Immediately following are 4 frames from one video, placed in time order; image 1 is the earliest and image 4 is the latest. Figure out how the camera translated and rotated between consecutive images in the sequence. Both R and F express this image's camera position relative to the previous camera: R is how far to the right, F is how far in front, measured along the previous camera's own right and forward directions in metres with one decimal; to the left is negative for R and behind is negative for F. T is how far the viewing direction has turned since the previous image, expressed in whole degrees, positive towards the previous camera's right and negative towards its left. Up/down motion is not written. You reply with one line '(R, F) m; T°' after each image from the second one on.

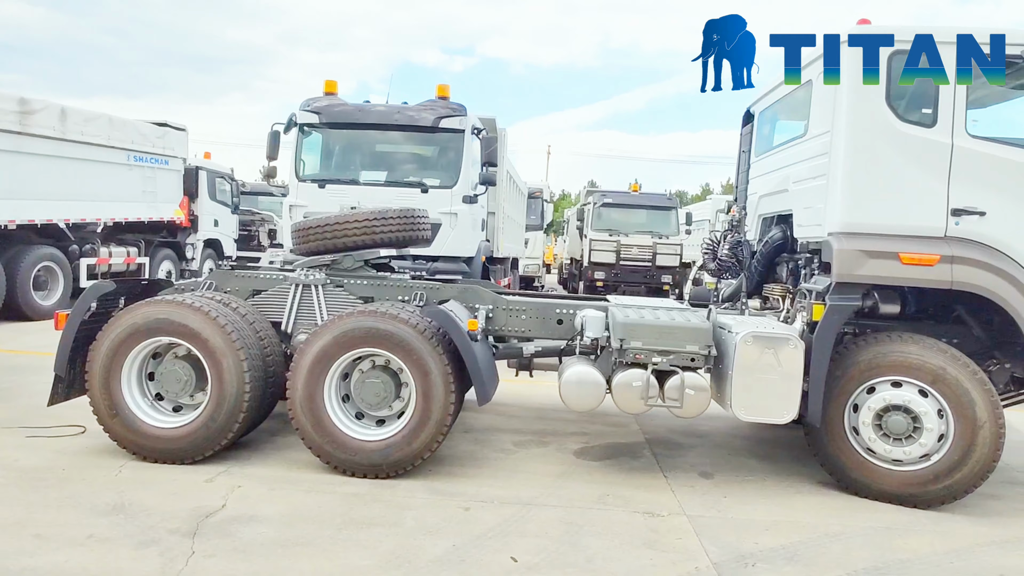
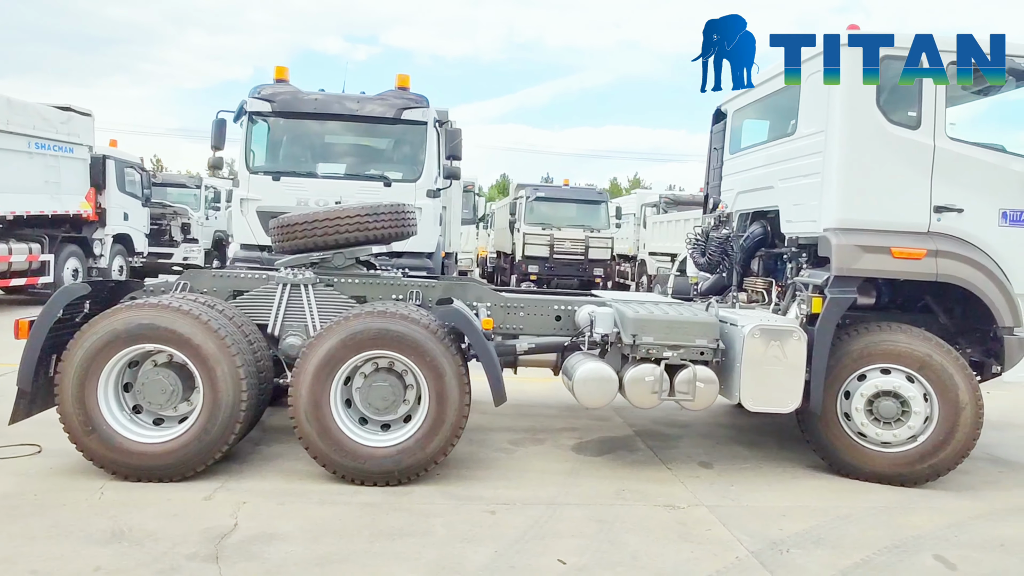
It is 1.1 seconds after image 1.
(-0.7, +0.1) m; +8°
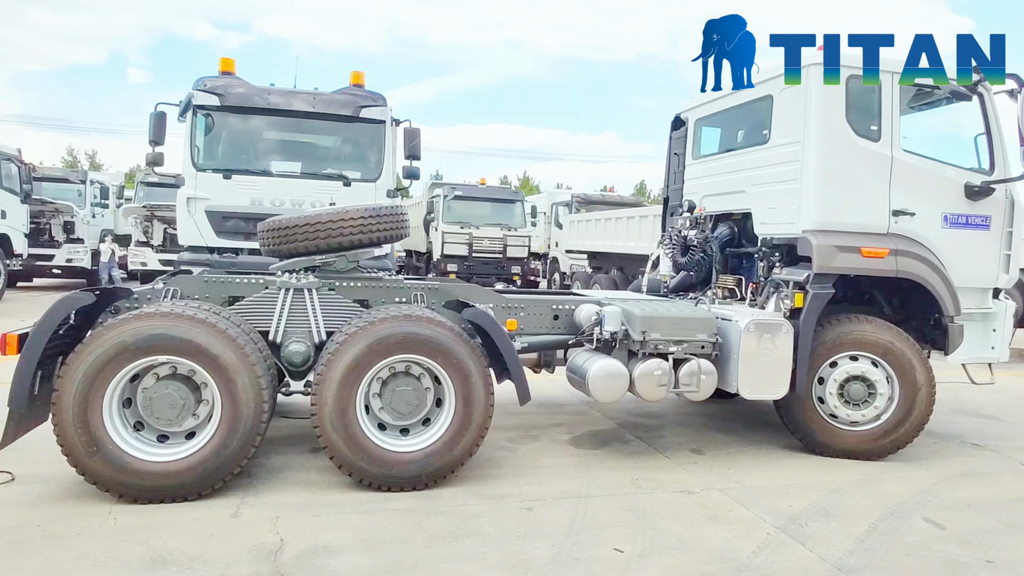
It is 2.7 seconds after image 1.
(-0.9, 0.0) m; +10°
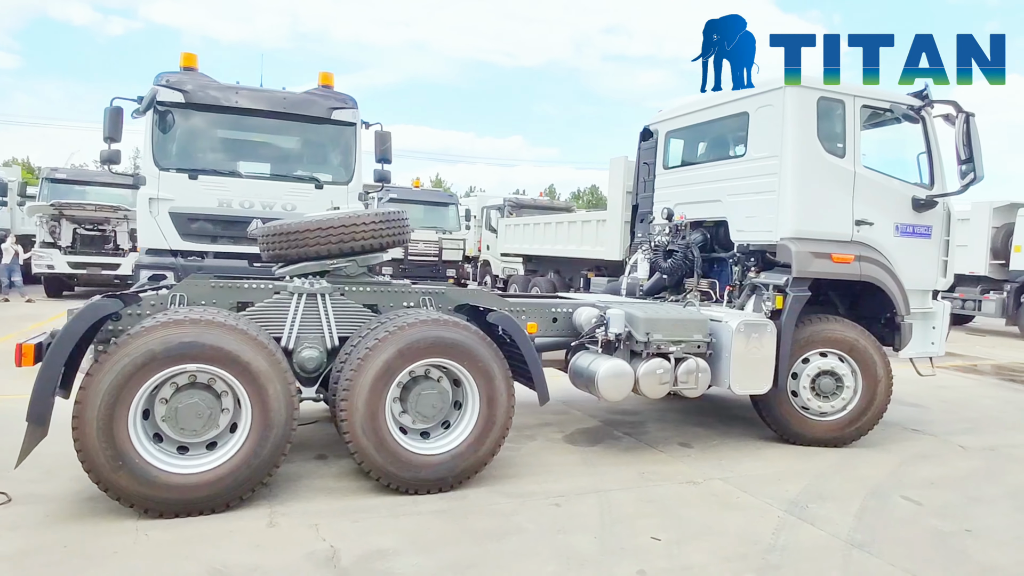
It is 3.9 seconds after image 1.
(-0.8, -0.1) m; +8°
